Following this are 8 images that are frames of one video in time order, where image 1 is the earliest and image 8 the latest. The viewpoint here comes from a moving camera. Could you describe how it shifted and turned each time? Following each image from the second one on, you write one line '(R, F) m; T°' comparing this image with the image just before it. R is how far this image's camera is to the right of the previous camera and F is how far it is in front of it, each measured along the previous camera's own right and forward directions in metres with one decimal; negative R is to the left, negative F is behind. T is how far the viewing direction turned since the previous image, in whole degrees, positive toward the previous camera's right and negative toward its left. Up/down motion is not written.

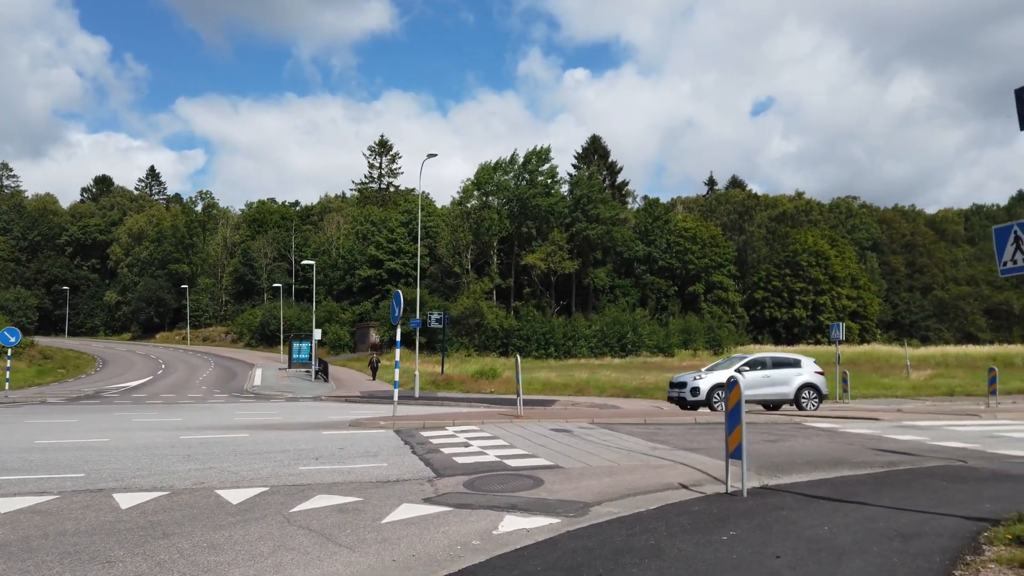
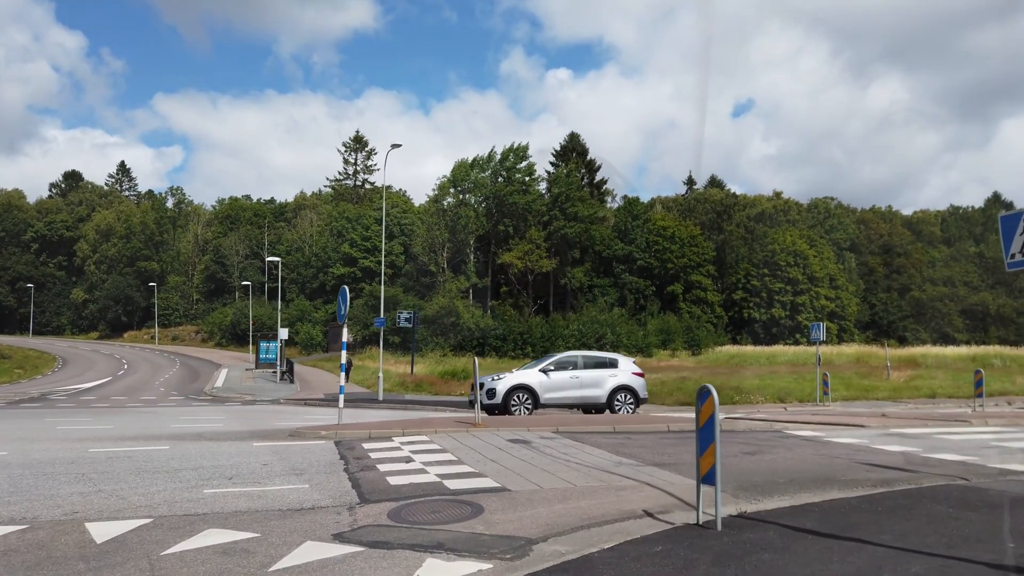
(+0.4, +1.1) m; +1°
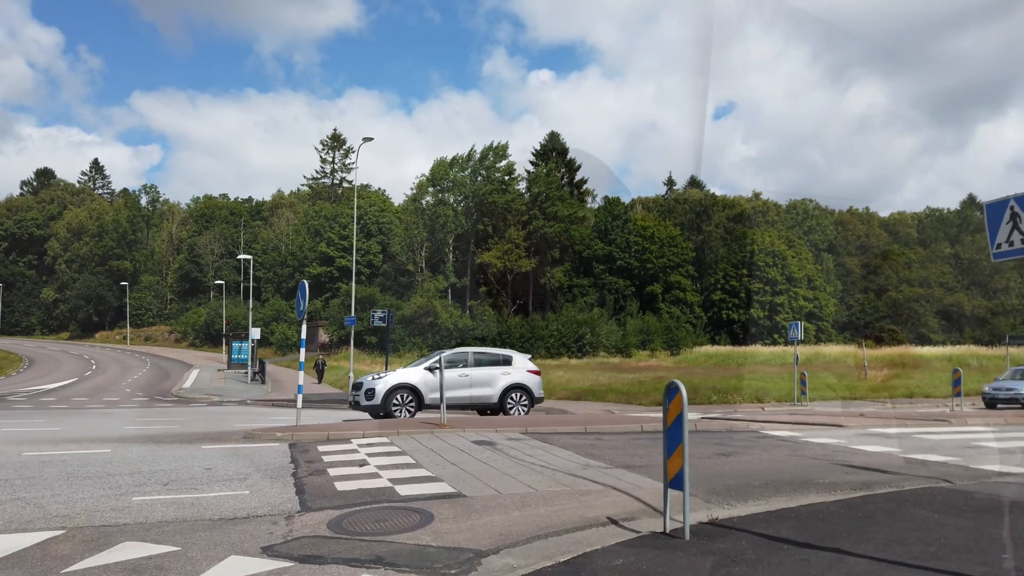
(+0.2, +0.5) m; +1°
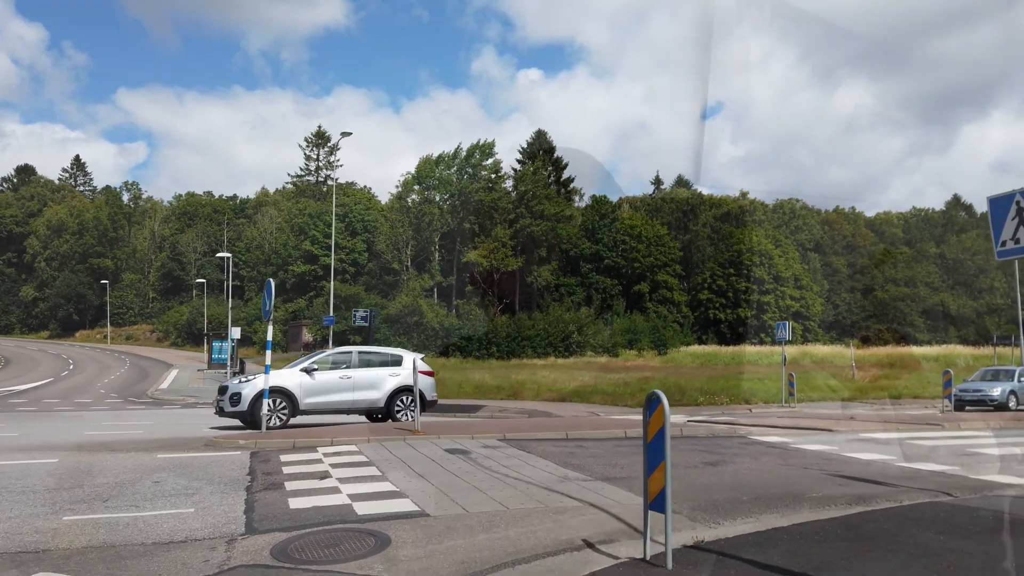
(+0.1, +0.5) m; +1°
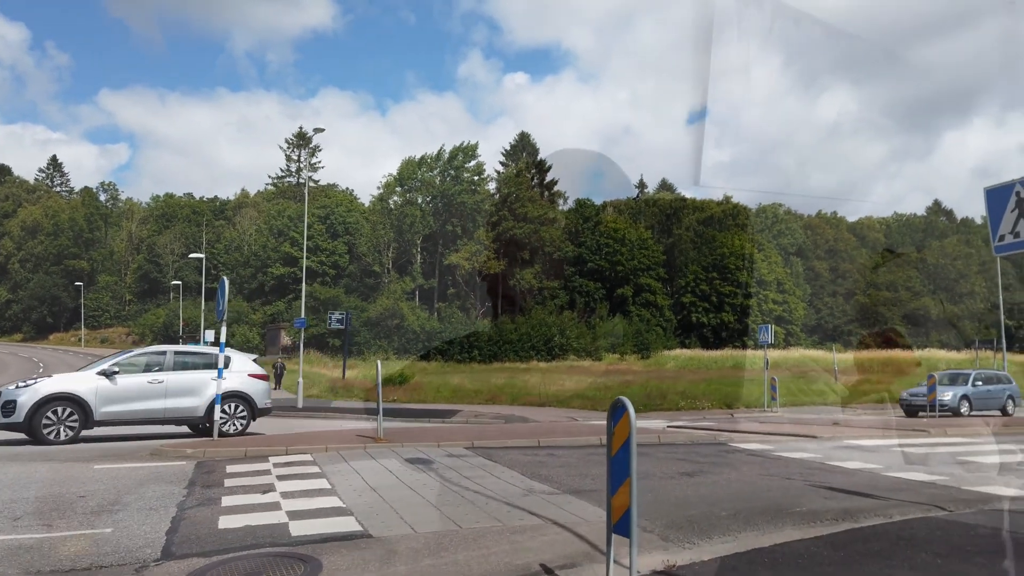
(+0.2, +0.5) m; +1°
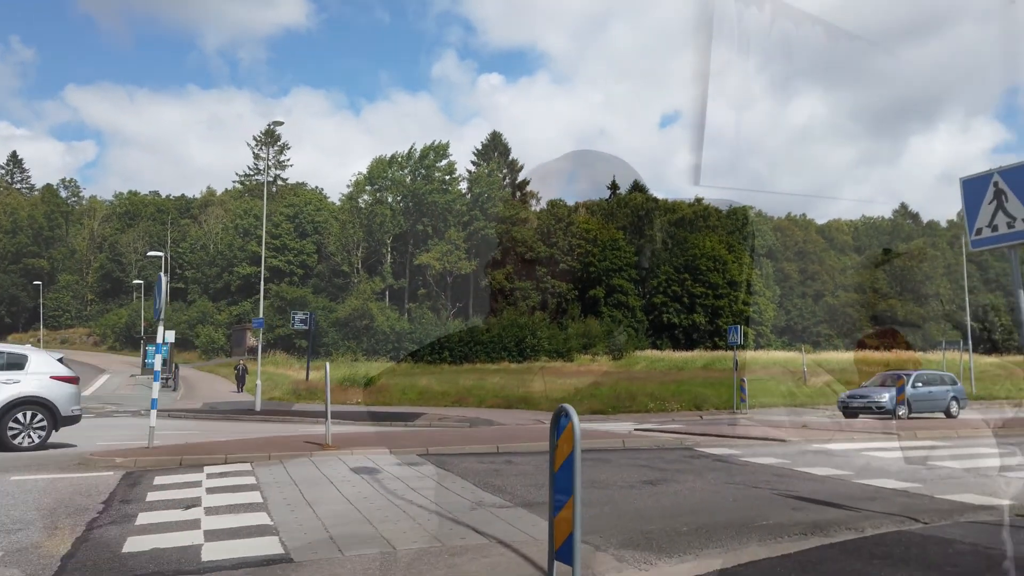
(+0.2, +0.5) m; +2°
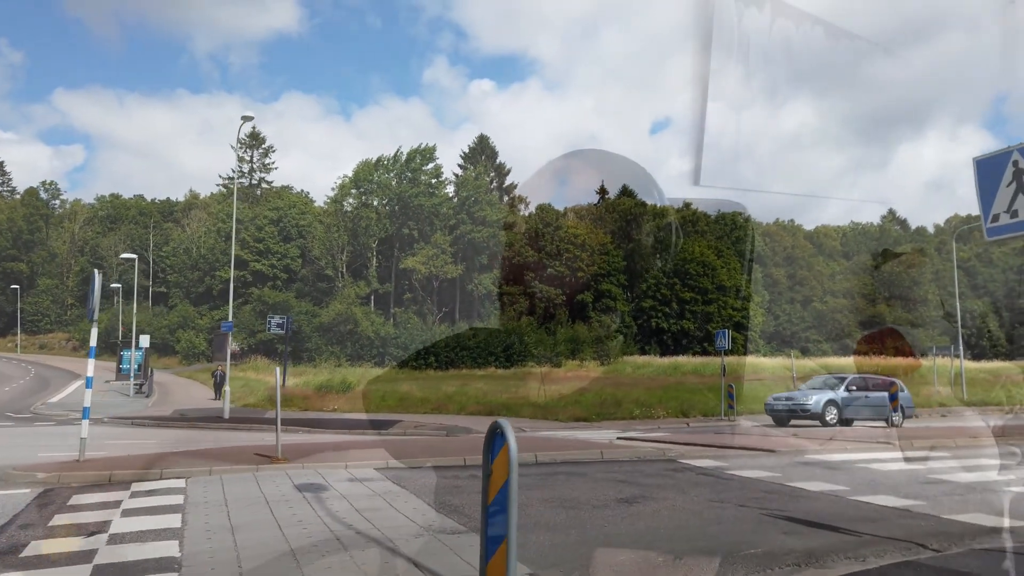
(+0.3, +0.7) m; +1°
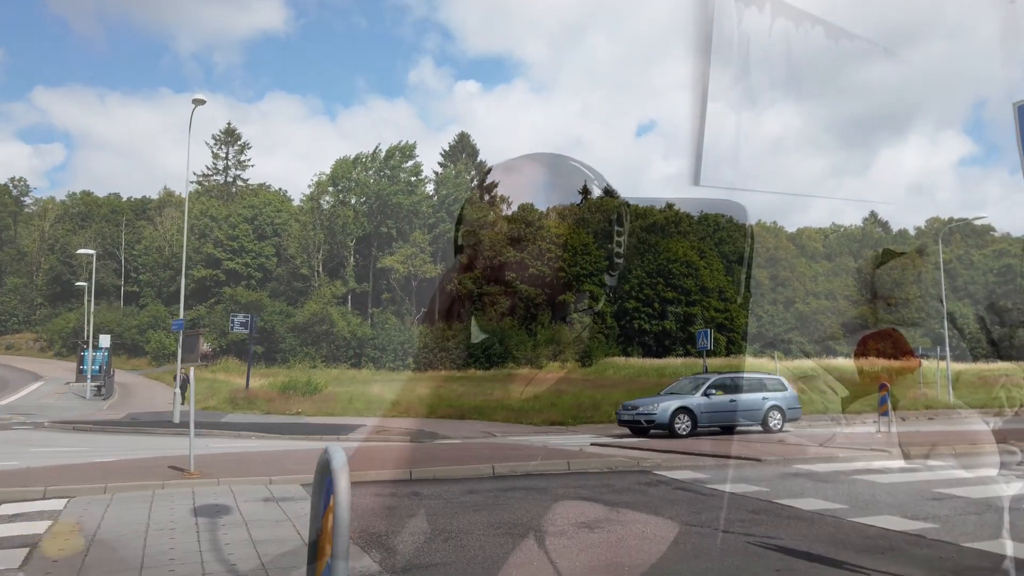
(+0.3, +1.1) m; +1°
